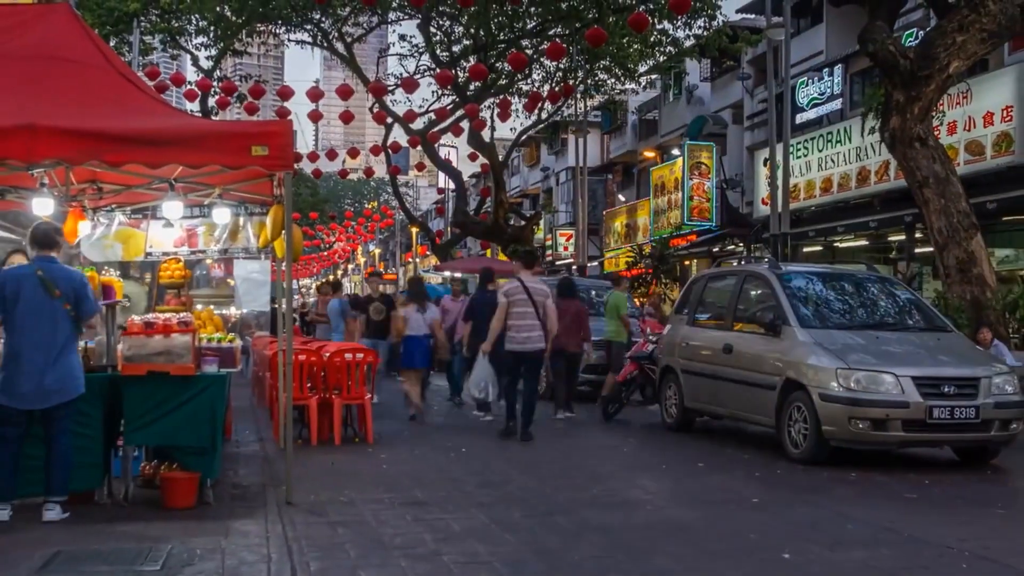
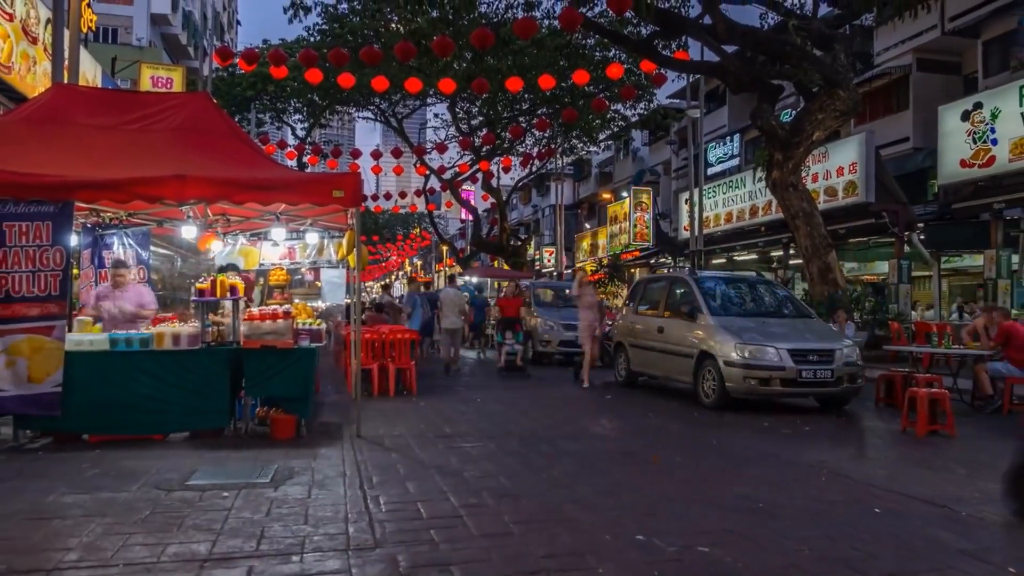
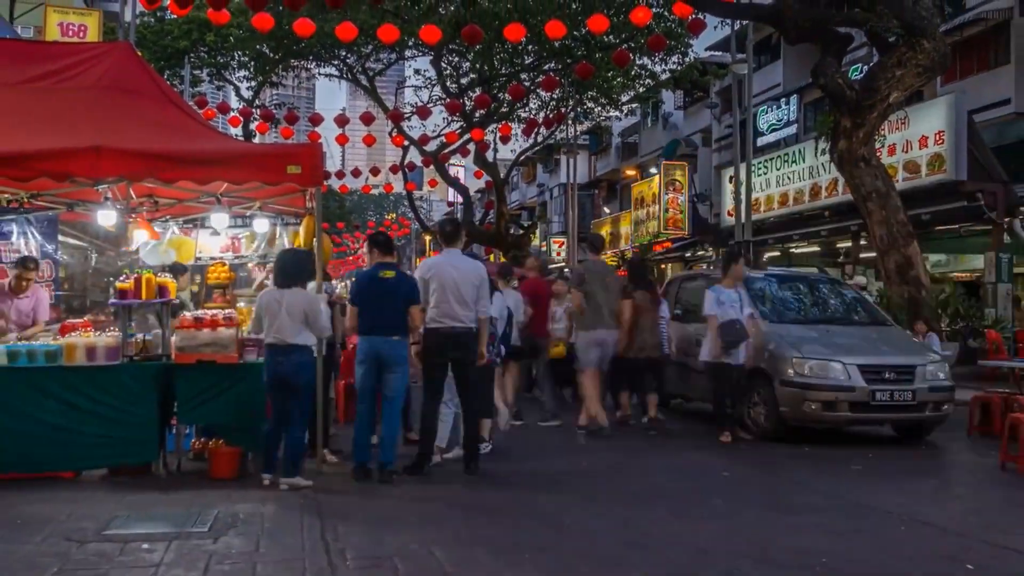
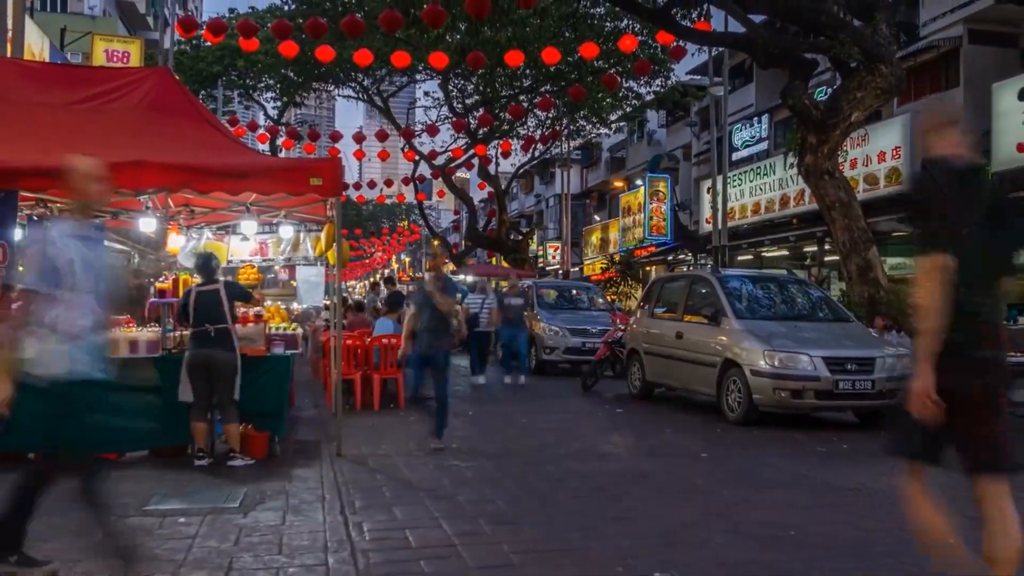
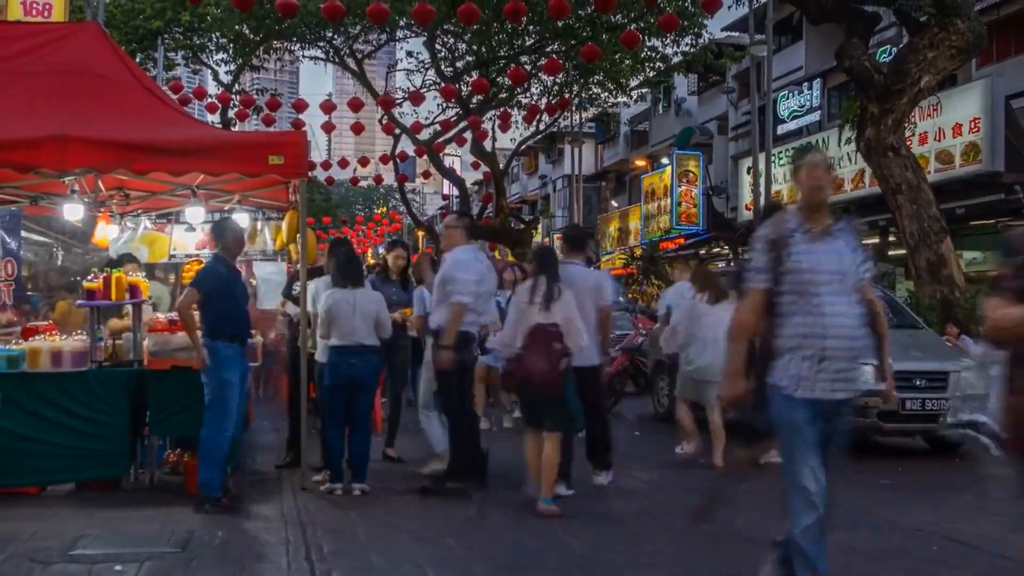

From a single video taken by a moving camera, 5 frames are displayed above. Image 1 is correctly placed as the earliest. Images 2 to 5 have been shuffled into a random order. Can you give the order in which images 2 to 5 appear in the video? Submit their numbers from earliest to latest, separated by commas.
5, 3, 4, 2
